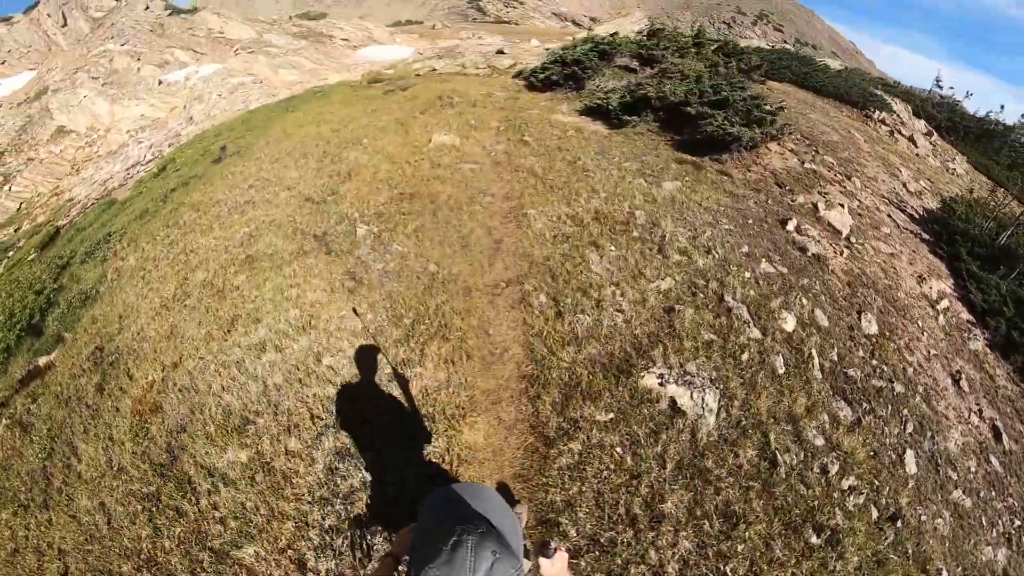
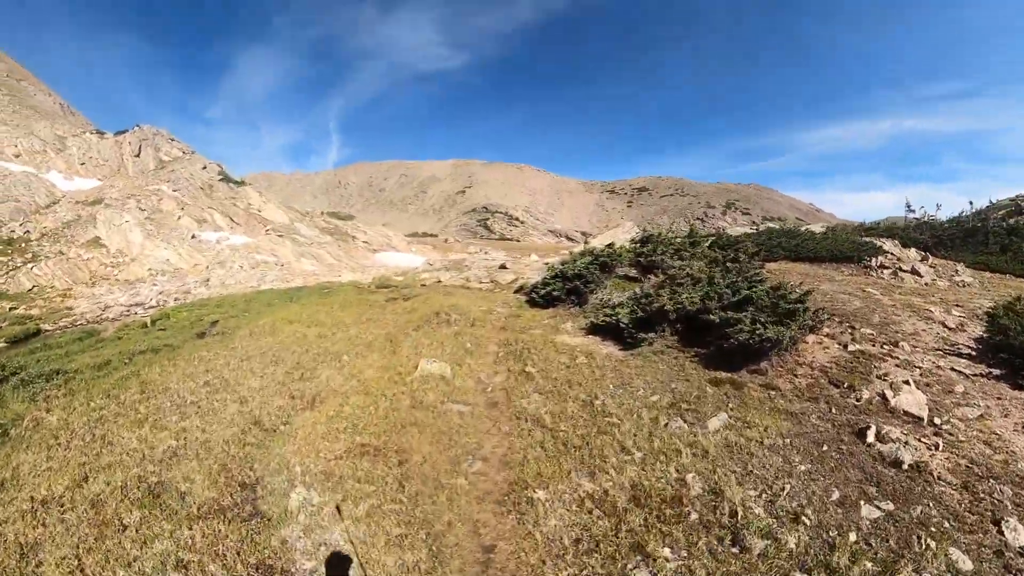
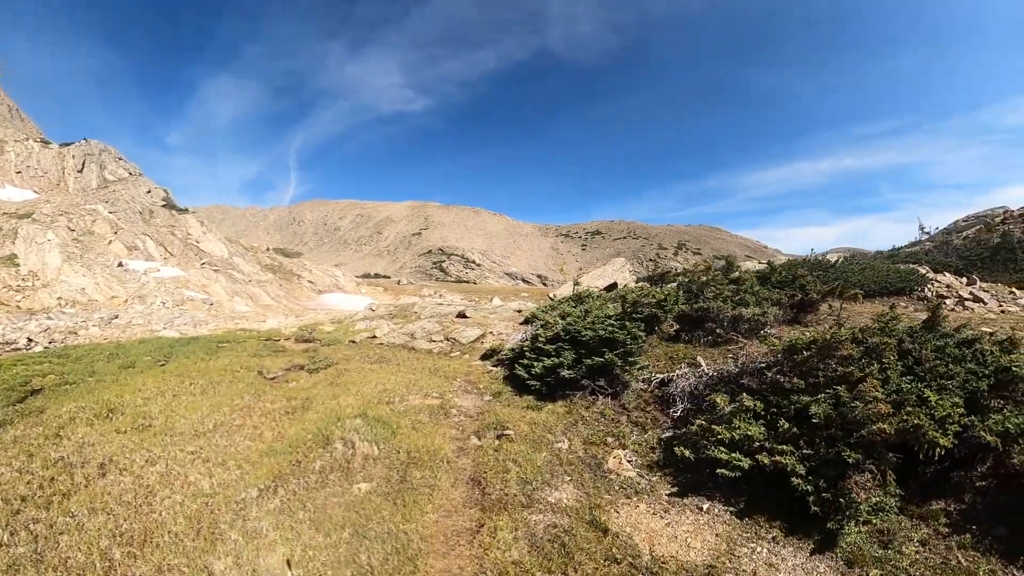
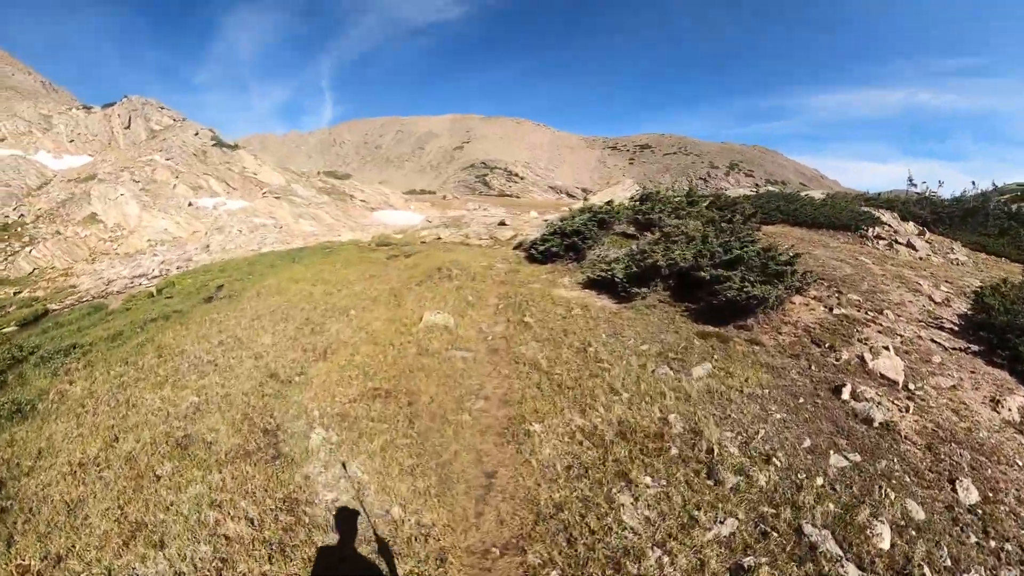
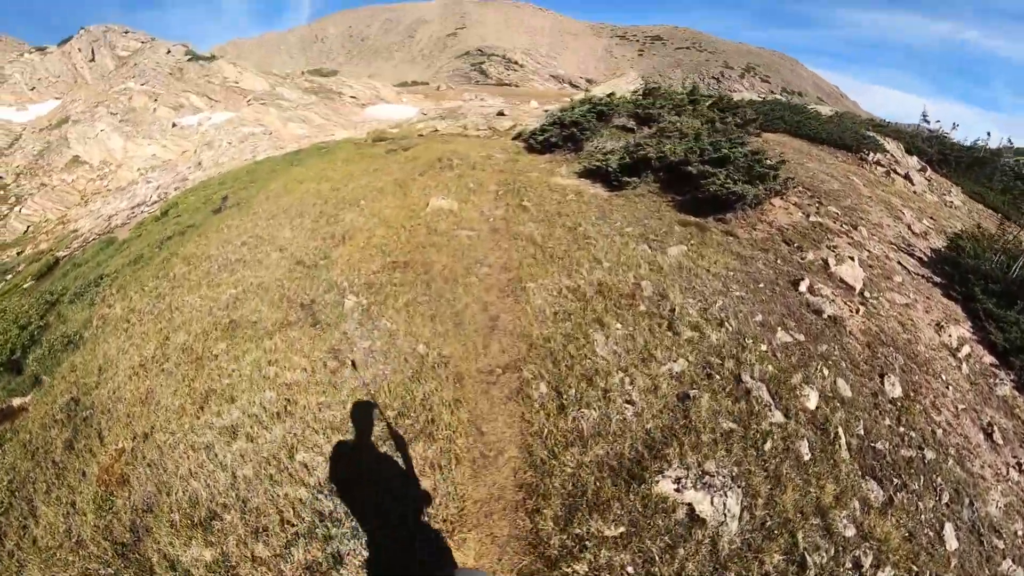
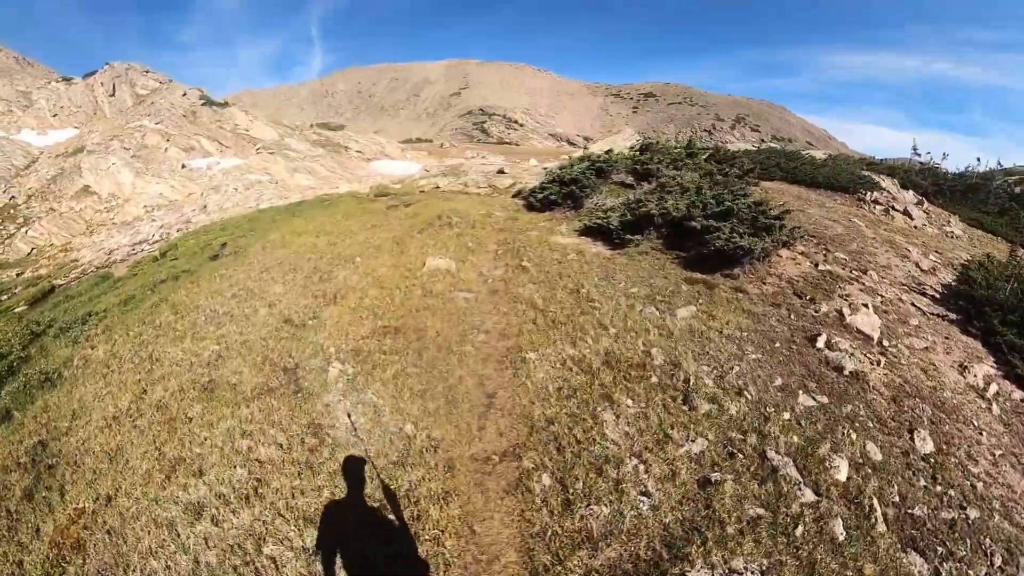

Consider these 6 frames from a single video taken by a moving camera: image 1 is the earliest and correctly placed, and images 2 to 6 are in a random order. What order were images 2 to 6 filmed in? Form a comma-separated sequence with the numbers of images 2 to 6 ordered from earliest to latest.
5, 6, 4, 2, 3
